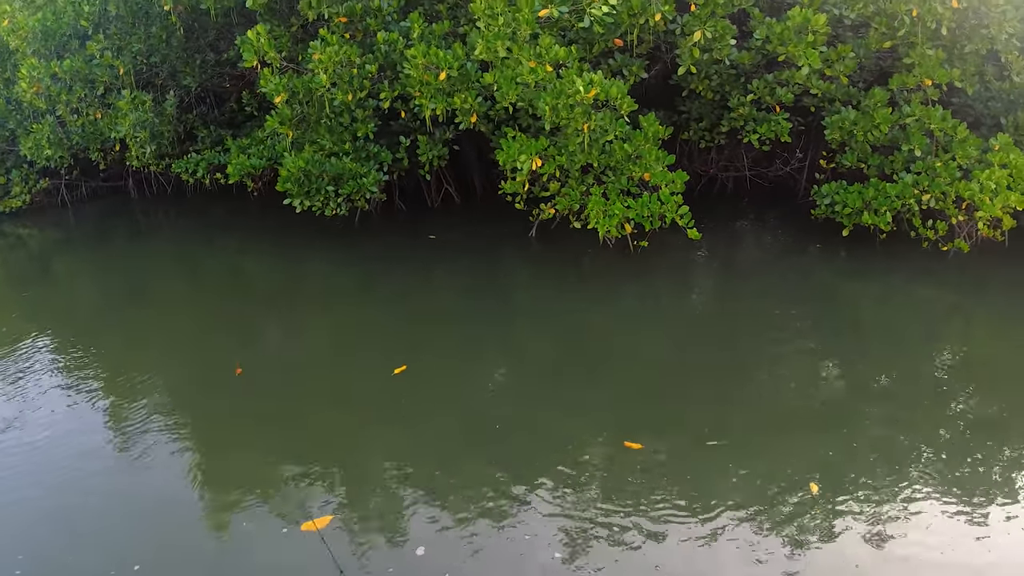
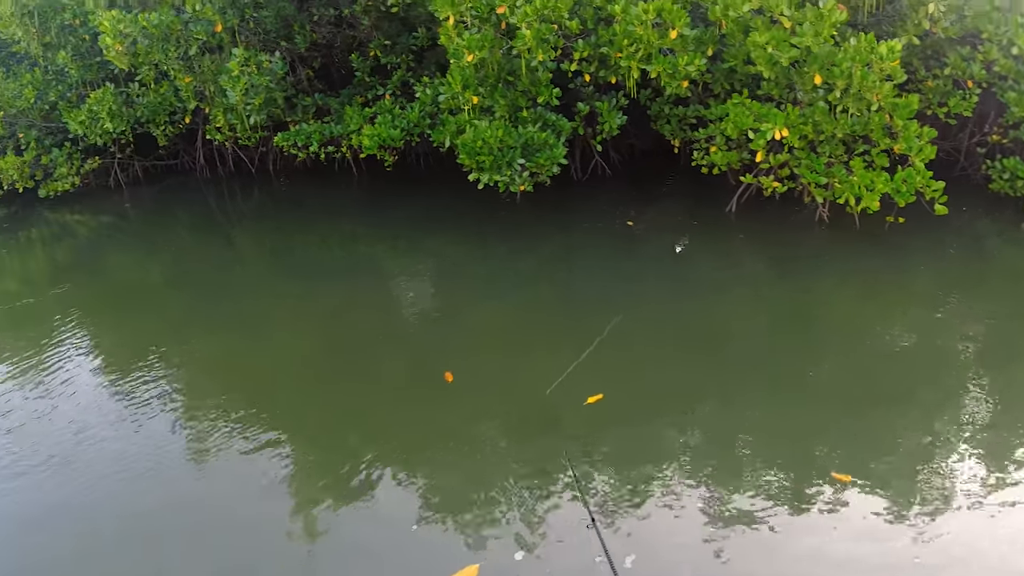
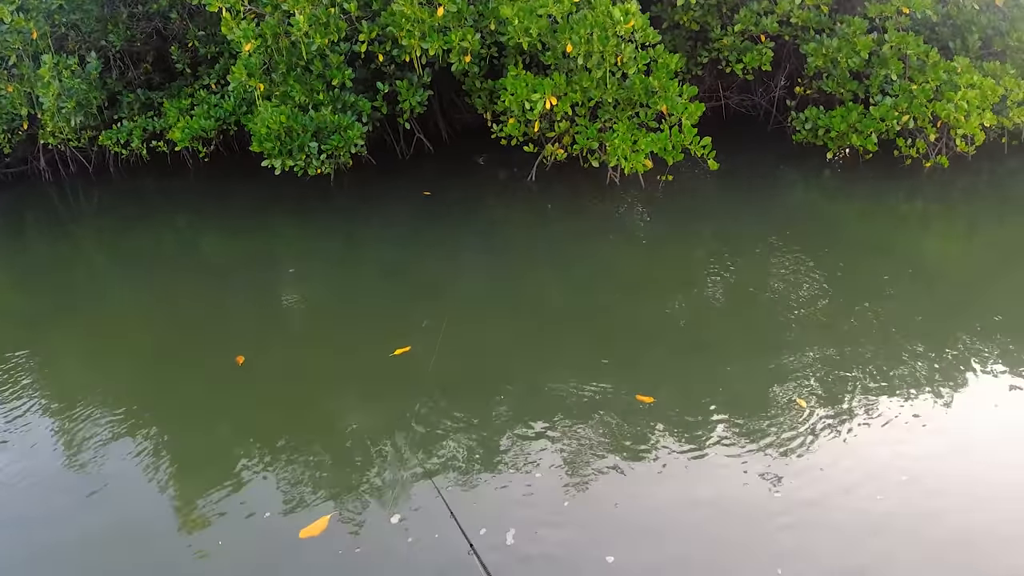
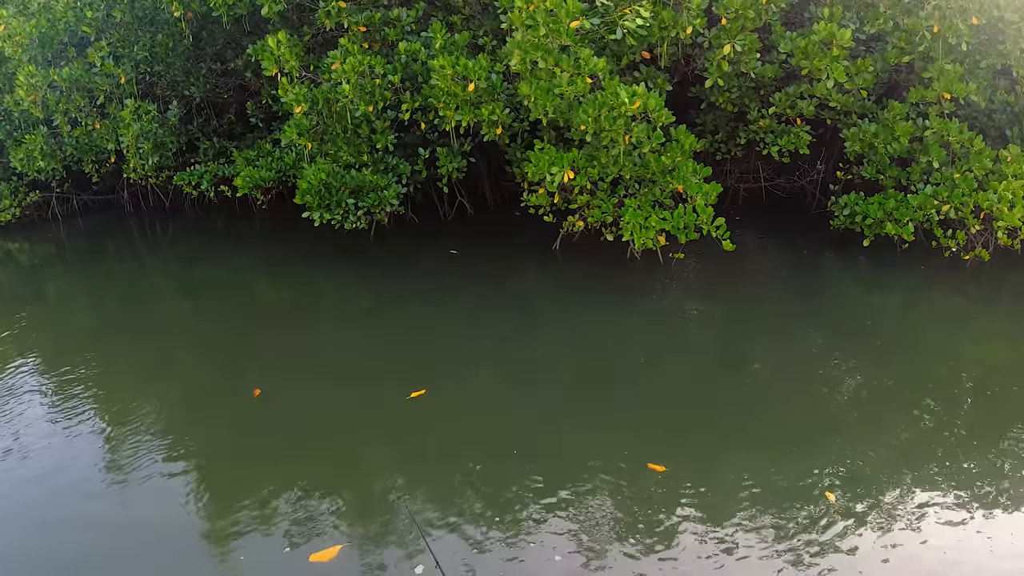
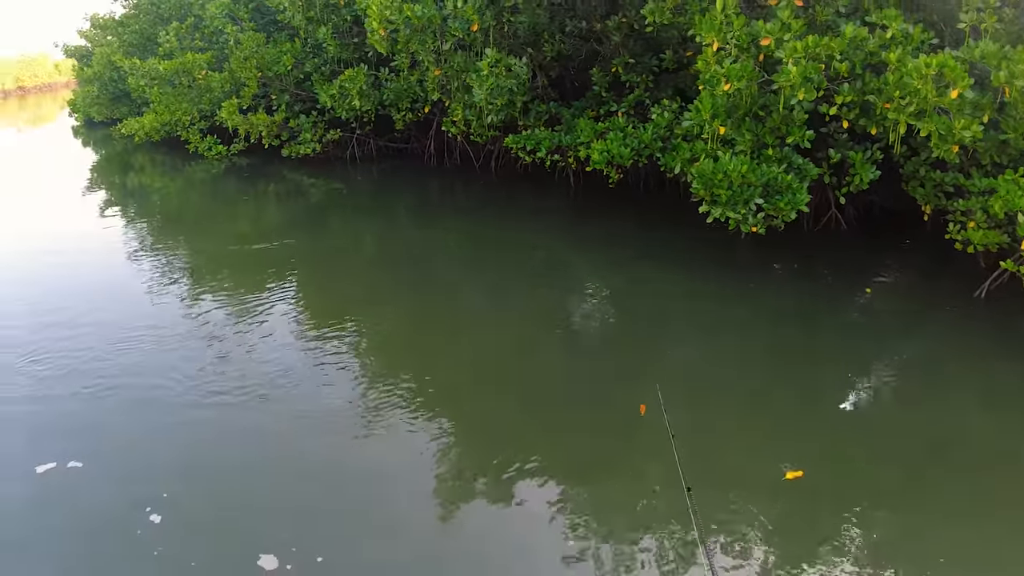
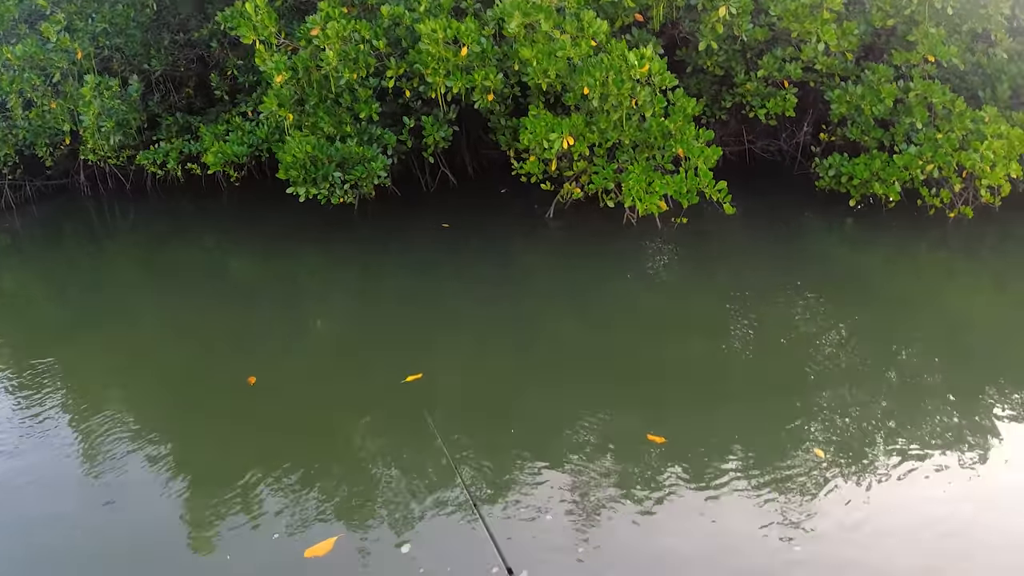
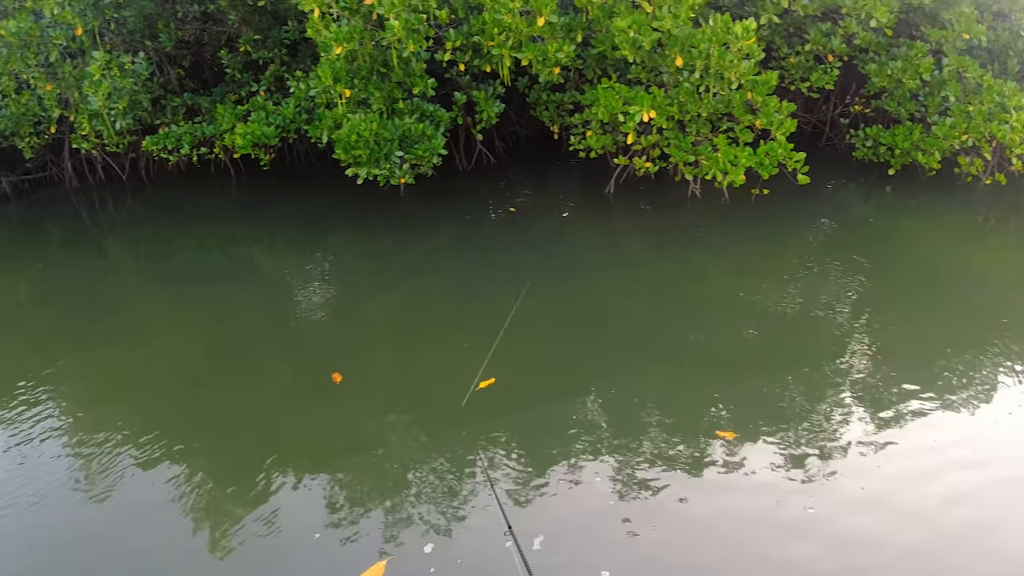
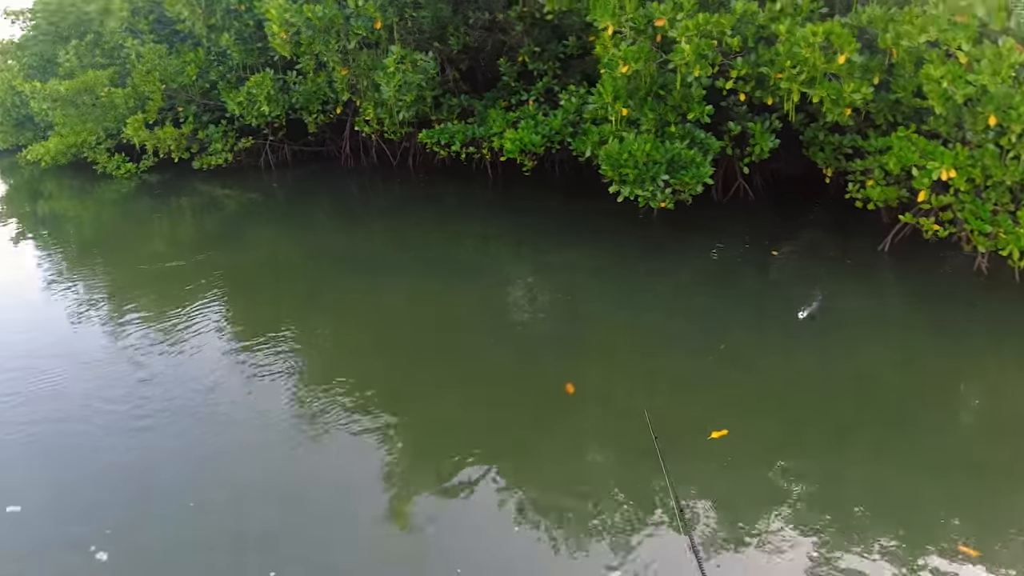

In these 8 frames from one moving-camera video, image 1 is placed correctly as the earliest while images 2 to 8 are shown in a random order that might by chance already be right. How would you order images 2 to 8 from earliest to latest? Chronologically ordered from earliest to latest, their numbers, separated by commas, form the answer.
4, 6, 3, 7, 2, 8, 5
